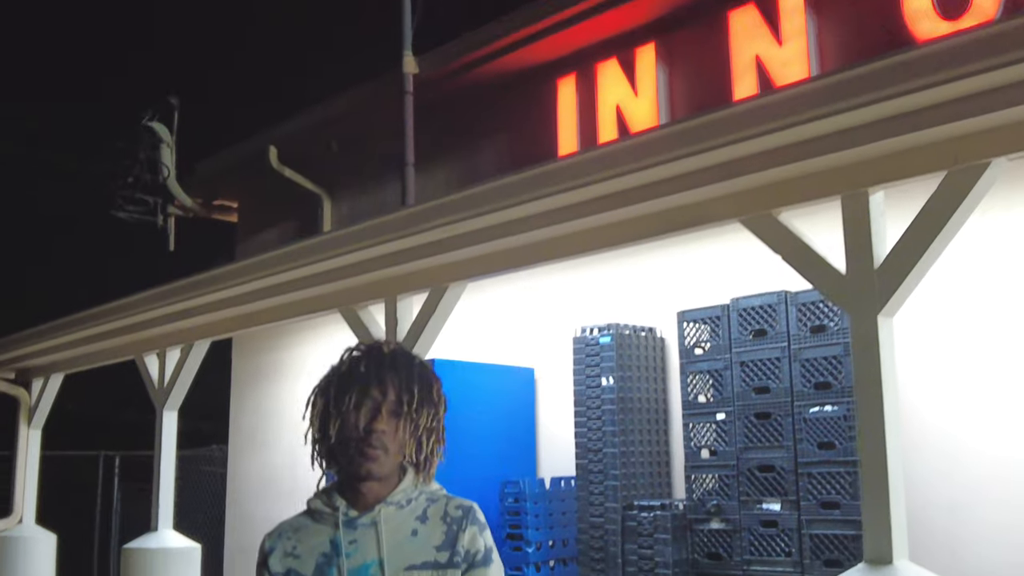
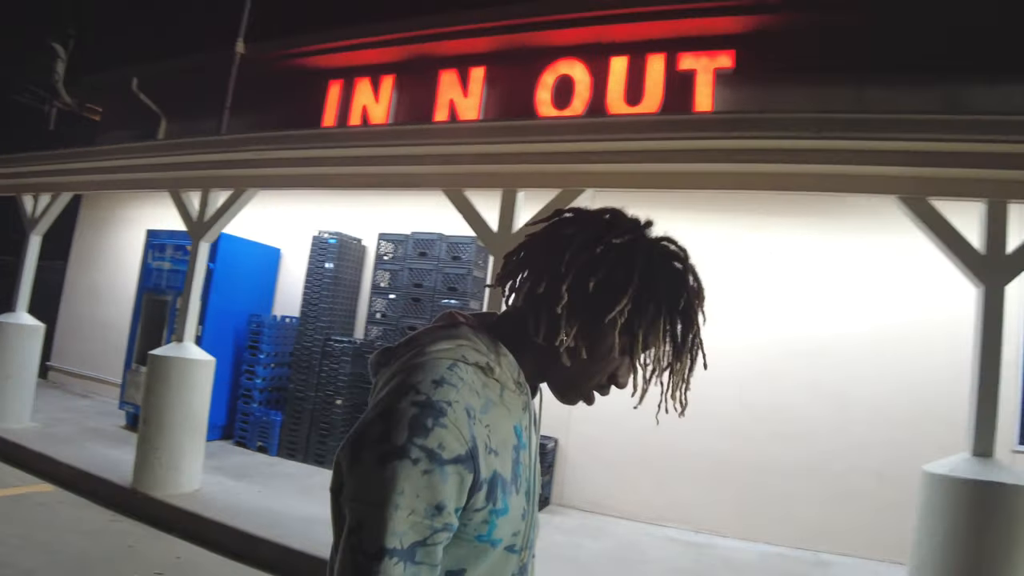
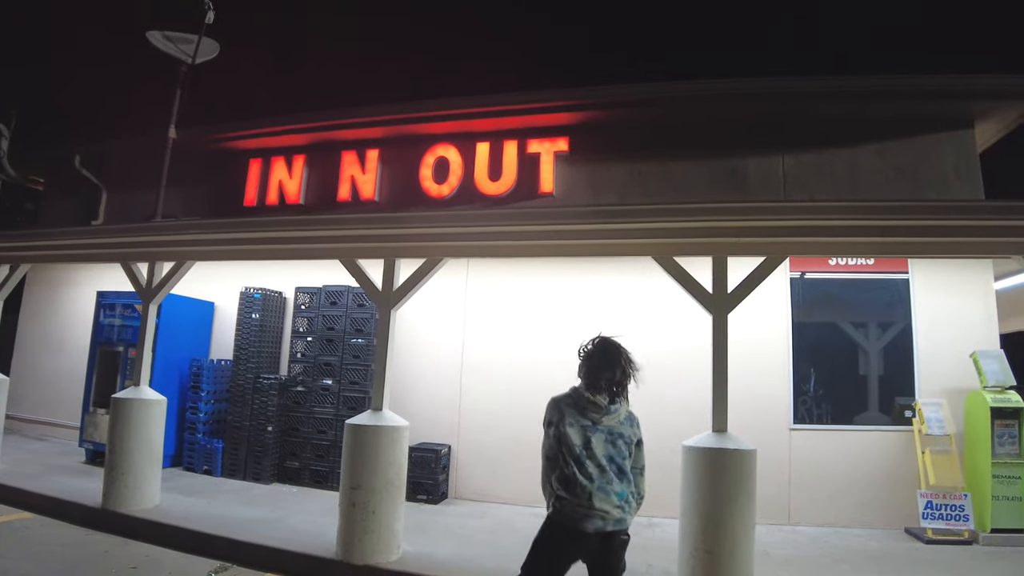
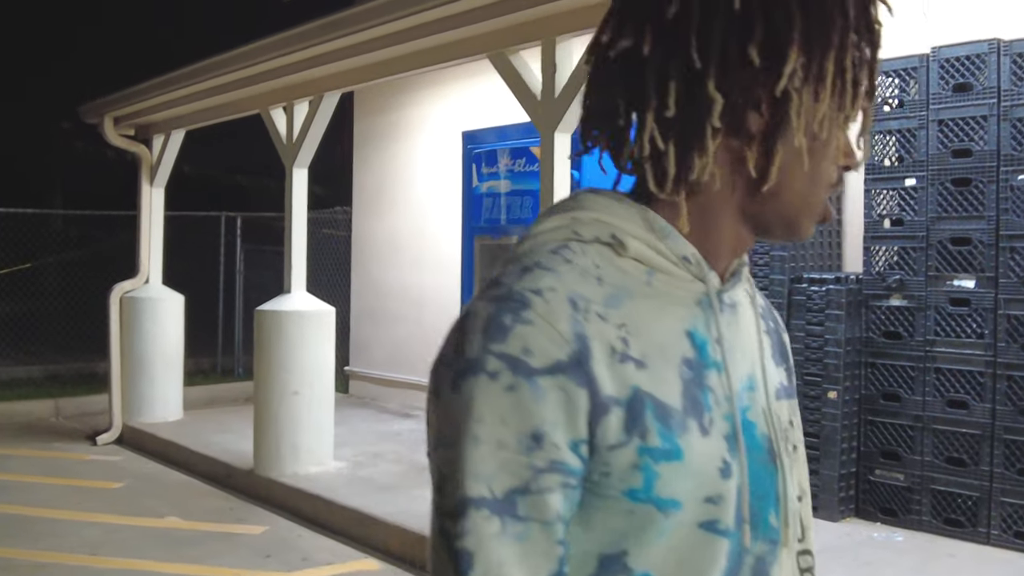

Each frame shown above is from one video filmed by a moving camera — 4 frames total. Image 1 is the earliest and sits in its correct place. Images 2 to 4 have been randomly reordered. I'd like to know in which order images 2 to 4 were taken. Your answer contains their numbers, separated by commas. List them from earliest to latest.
4, 2, 3
